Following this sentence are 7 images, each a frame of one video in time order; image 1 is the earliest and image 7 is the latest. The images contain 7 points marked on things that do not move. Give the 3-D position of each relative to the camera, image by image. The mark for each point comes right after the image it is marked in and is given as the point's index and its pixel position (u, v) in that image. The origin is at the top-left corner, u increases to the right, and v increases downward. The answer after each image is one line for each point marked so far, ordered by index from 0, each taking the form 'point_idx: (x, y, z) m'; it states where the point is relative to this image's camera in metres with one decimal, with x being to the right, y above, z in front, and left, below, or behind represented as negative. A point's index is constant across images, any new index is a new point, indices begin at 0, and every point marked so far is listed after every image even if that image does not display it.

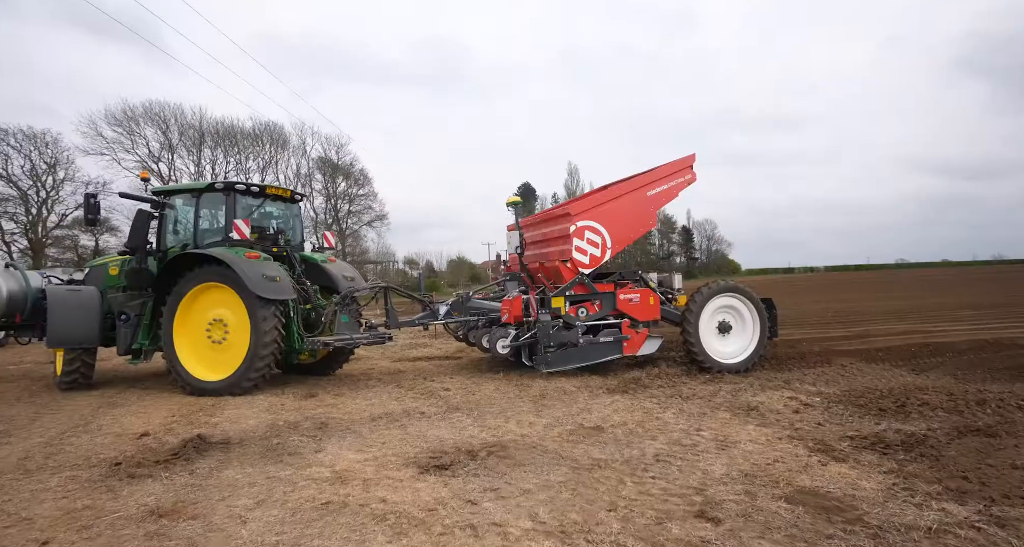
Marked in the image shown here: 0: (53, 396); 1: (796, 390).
0: (-5.4, -1.4, +5.4) m
1: (+2.8, -1.1, +4.4) m
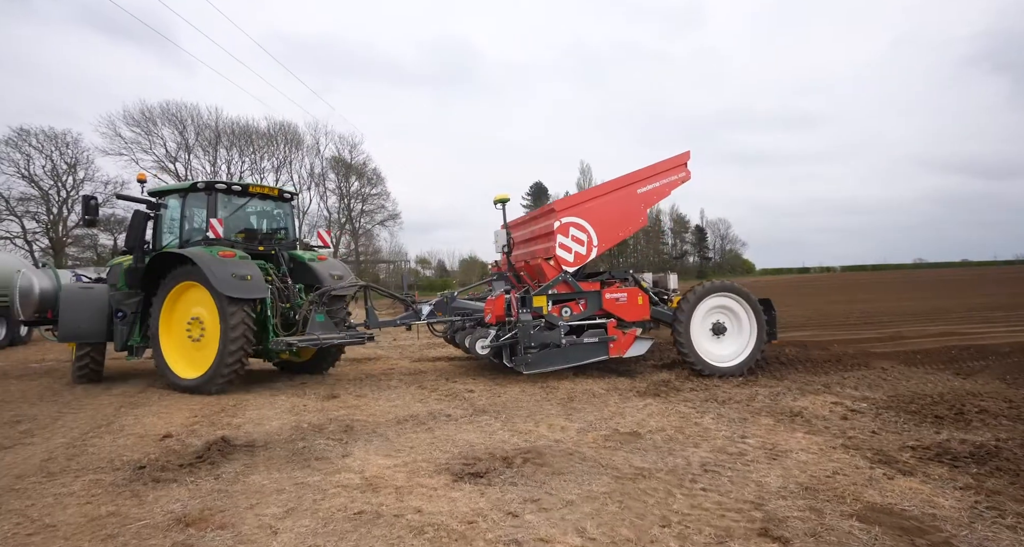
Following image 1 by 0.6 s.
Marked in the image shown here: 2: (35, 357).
0: (-5.1, -1.4, +5.3) m
1: (+3.0, -1.1, +4.2) m
2: (-8.6, -1.5, +8.4) m
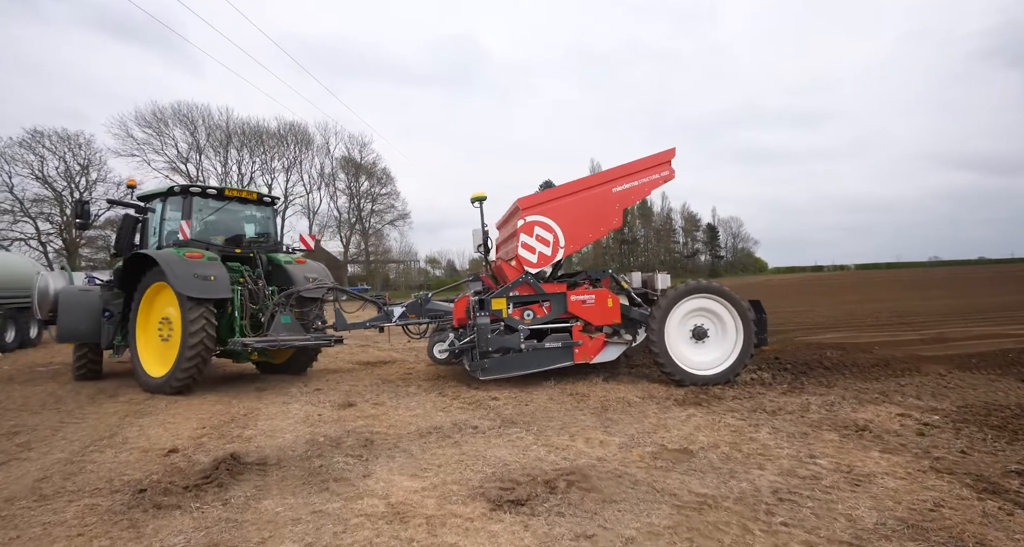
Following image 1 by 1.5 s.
0: (-4.8, -1.4, +5.1) m
1: (+3.3, -1.1, +3.8) m
2: (-8.3, -1.5, +8.2) m
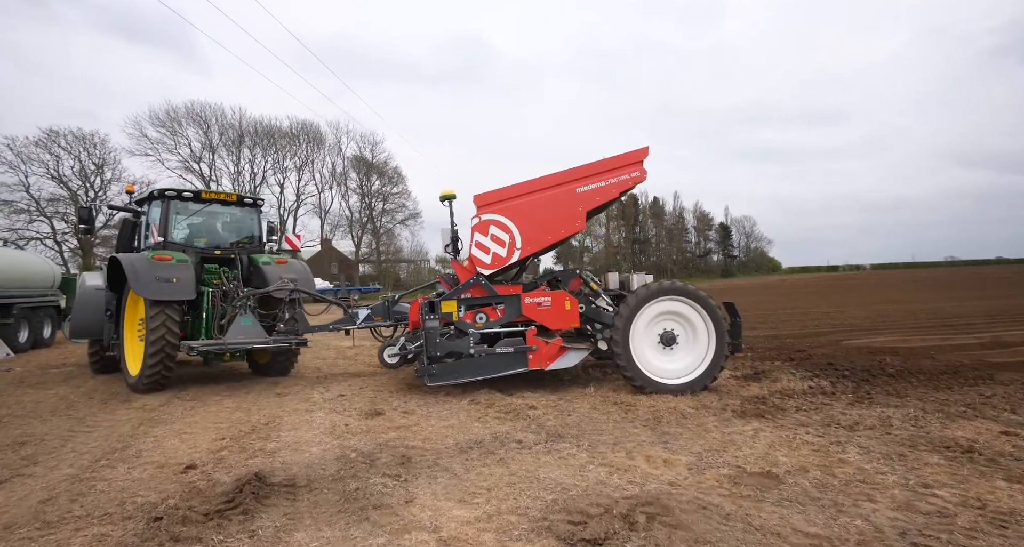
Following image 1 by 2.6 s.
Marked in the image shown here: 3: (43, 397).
0: (-4.5, -1.4, +4.8) m
1: (+3.6, -1.1, +3.4) m
2: (-7.8, -1.5, +8.0) m
3: (-5.3, -1.4, +5.2) m
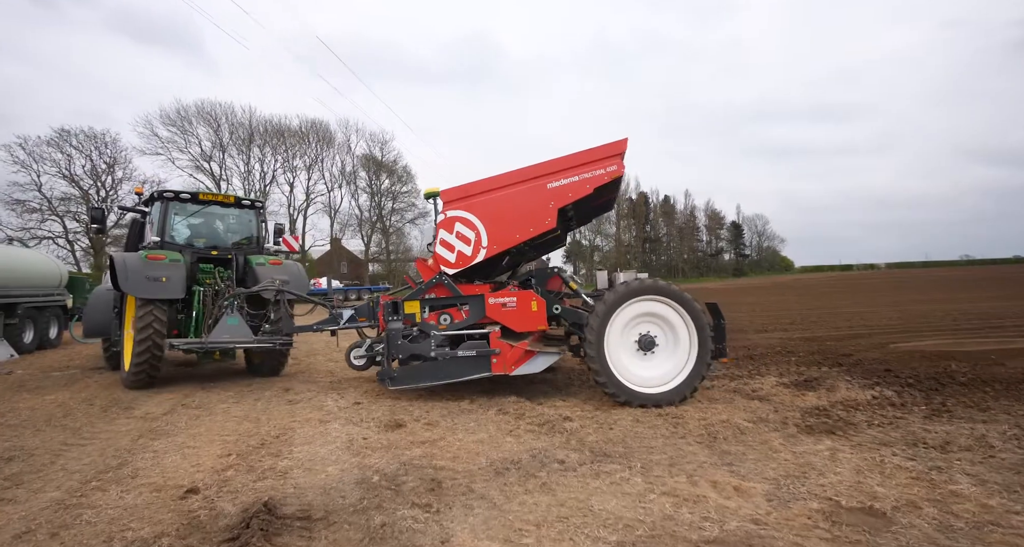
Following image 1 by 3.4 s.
0: (-4.2, -1.4, +4.5) m
1: (+3.9, -1.1, +2.9) m
2: (-7.5, -1.5, +7.7) m
3: (-5.0, -1.4, +4.9) m
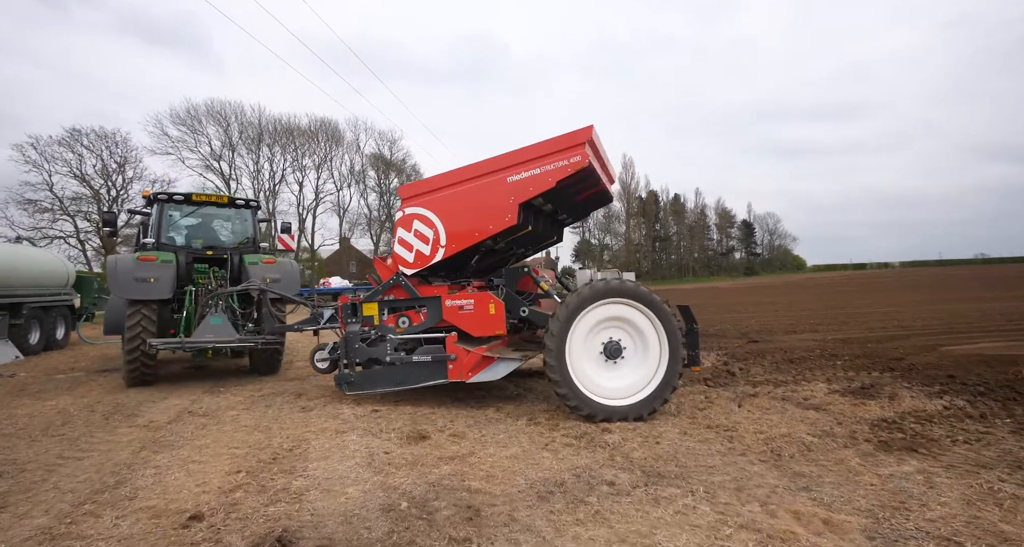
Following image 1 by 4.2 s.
0: (-3.9, -1.4, +4.2) m
1: (+4.2, -1.1, +2.5) m
2: (-7.1, -1.5, +7.5) m
3: (-4.8, -1.4, +4.6) m
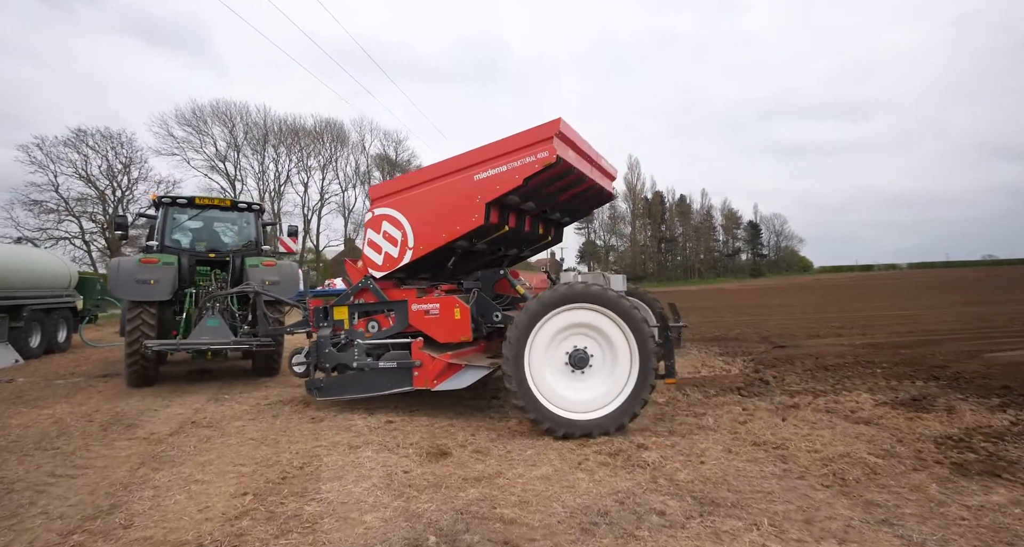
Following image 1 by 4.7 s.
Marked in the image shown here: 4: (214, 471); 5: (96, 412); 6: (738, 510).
0: (-3.7, -1.4, +3.9) m
1: (+4.4, -1.1, +2.2) m
2: (-6.9, -1.5, +7.2) m
3: (-4.5, -1.4, +4.4) m
4: (-2.0, -1.3, +3.1) m
5: (-4.2, -1.4, +4.6) m
6: (+1.2, -1.3, +2.4) m
